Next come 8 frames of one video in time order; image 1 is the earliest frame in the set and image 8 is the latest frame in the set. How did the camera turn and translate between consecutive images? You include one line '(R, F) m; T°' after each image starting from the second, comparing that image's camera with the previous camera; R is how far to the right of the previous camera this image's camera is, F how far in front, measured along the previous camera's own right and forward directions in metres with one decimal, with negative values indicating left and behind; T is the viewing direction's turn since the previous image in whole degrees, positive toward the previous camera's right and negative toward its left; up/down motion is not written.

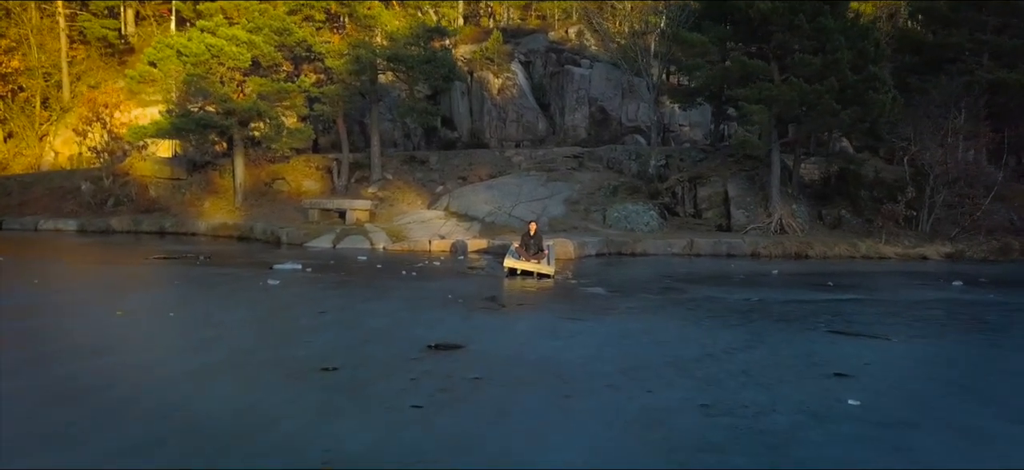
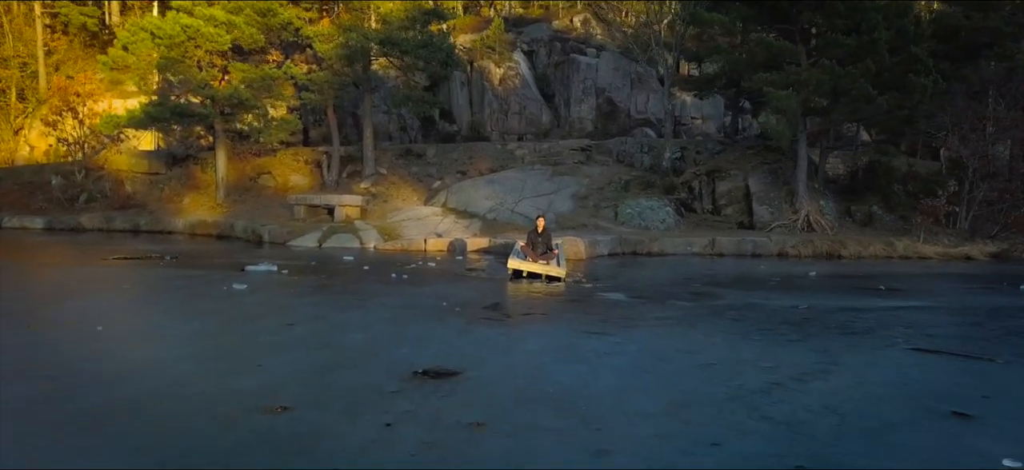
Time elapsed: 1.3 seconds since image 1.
(-0.1, +2.0) m; 0°
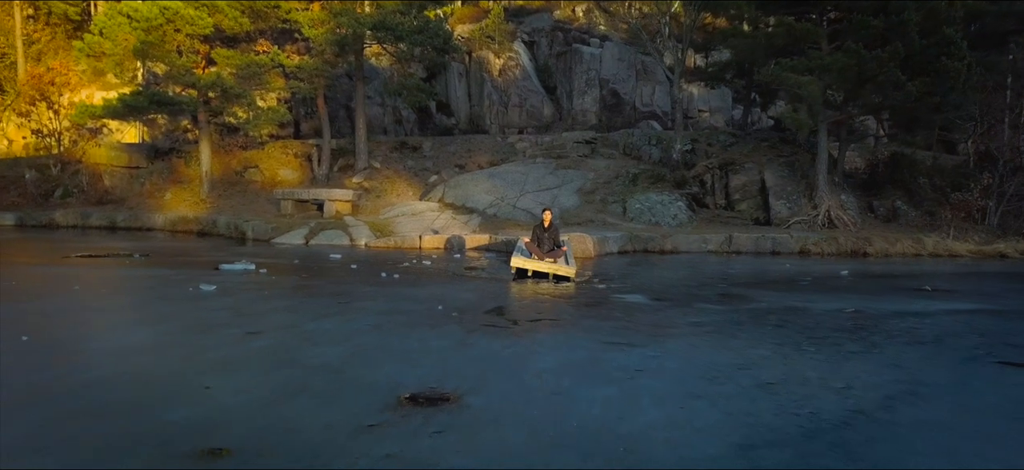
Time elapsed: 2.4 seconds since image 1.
(-0.1, +1.4) m; 0°
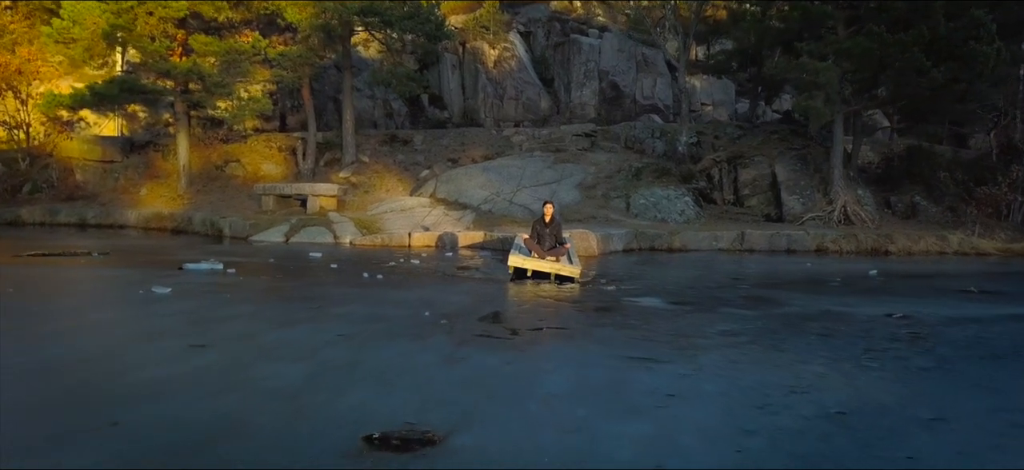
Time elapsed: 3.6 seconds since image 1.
(0.0, +1.3) m; 0°
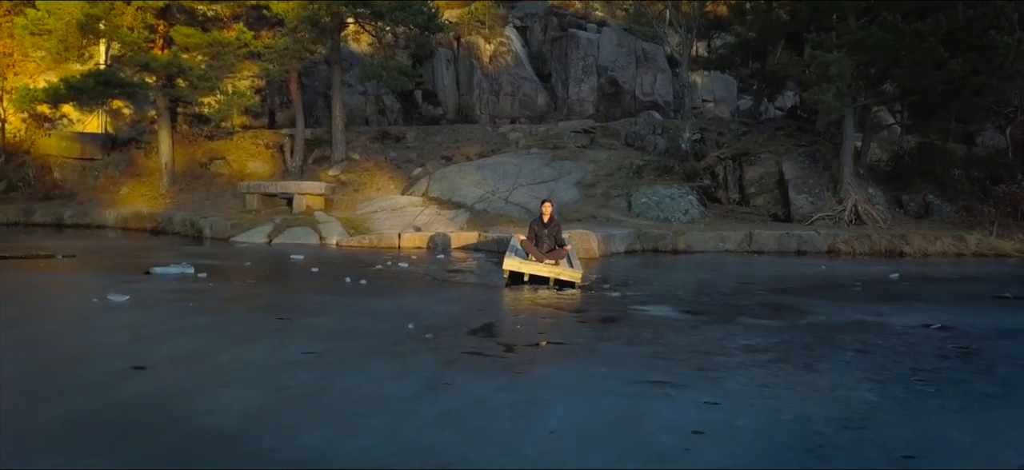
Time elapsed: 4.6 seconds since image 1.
(0.0, +0.9) m; 0°
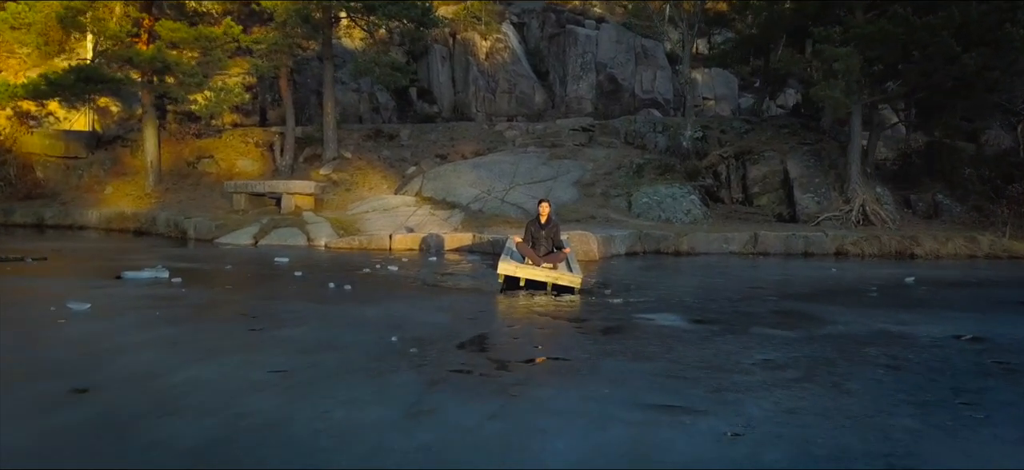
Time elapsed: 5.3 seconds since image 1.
(0.0, +0.6) m; 0°
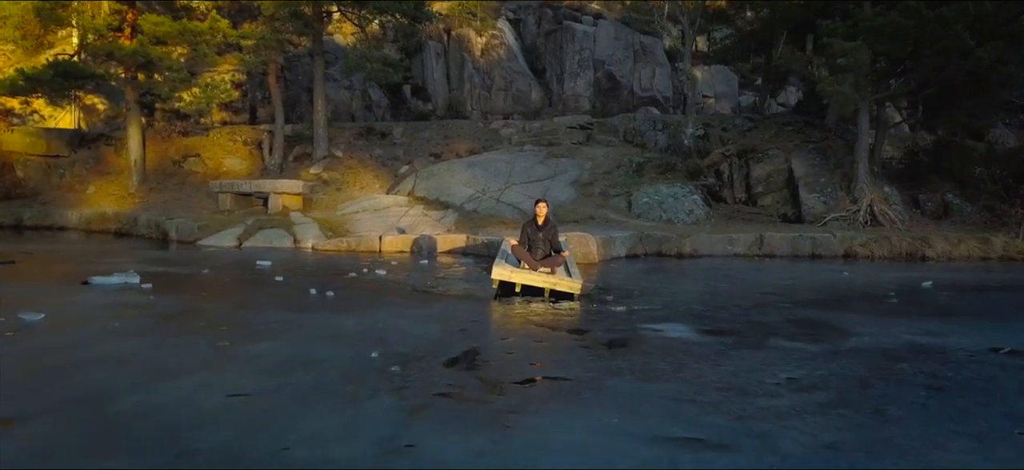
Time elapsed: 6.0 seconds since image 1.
(0.0, +0.7) m; 0°
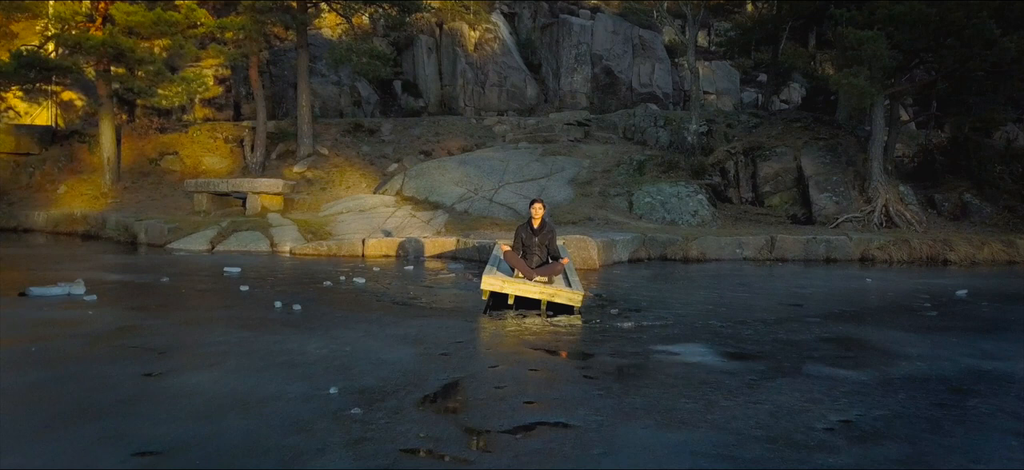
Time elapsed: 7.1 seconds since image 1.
(0.0, +1.0) m; 0°
